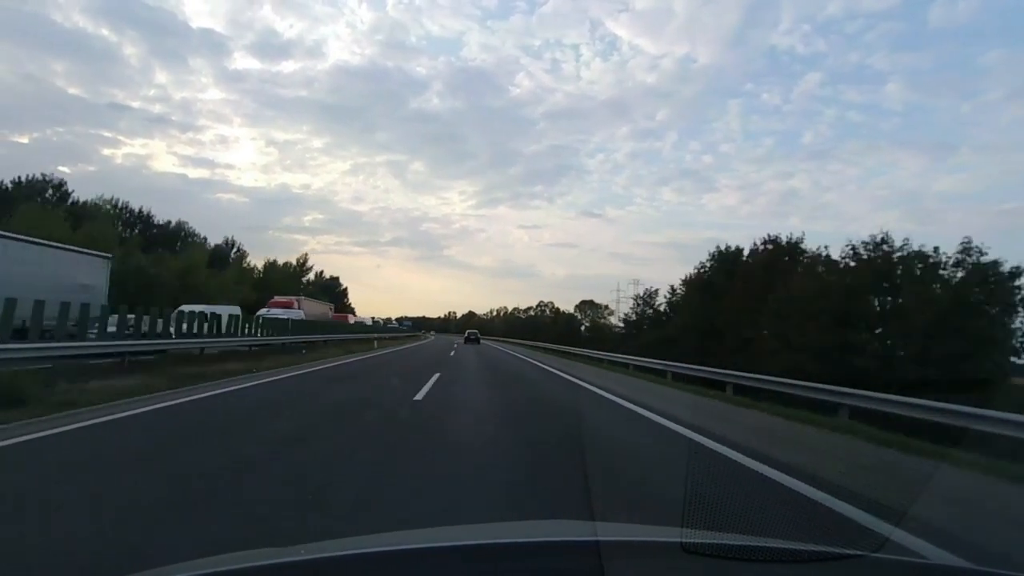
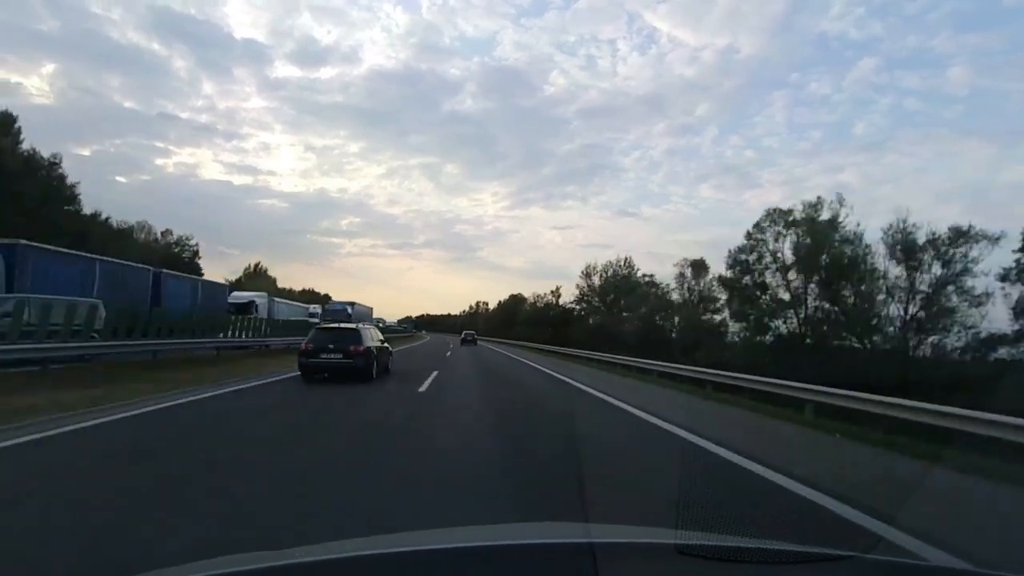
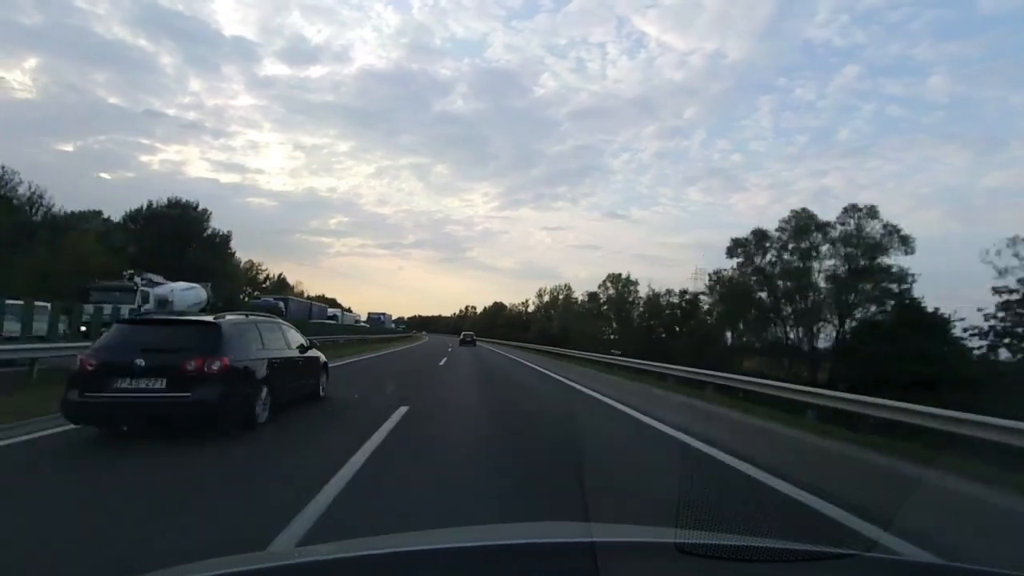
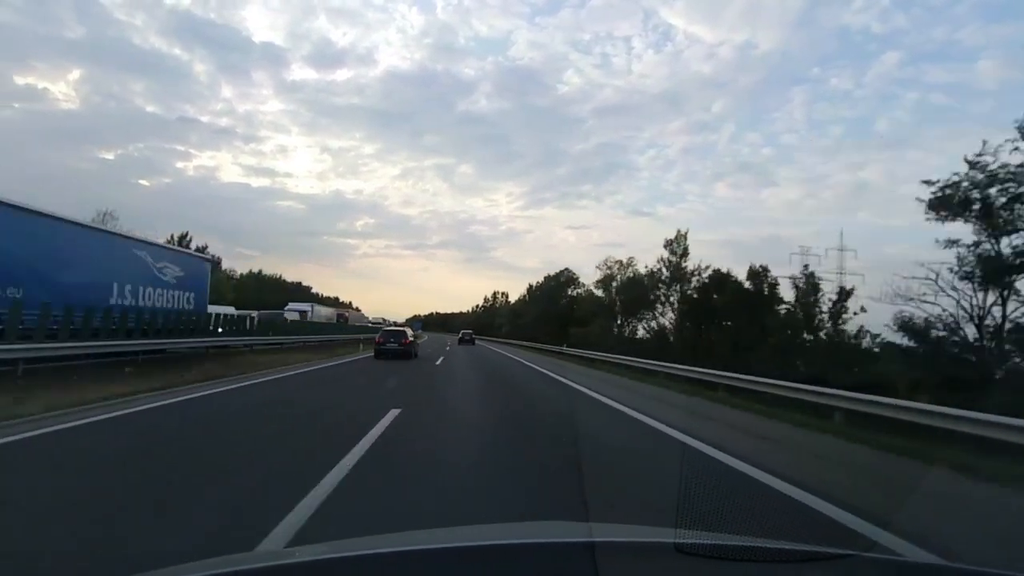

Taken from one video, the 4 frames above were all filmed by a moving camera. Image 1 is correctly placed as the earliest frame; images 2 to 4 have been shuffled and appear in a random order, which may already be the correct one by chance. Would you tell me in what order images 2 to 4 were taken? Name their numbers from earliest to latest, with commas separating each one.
3, 2, 4
